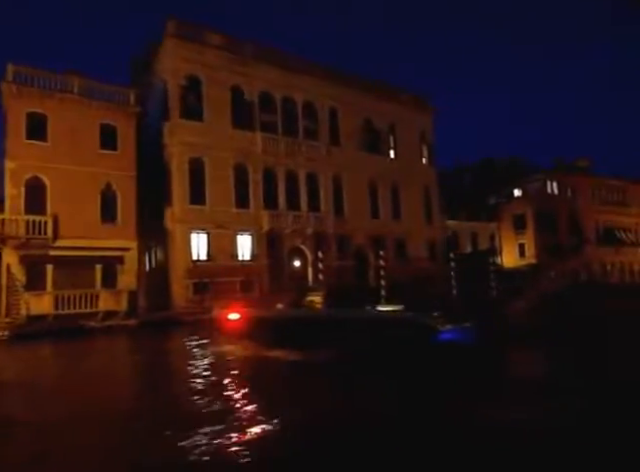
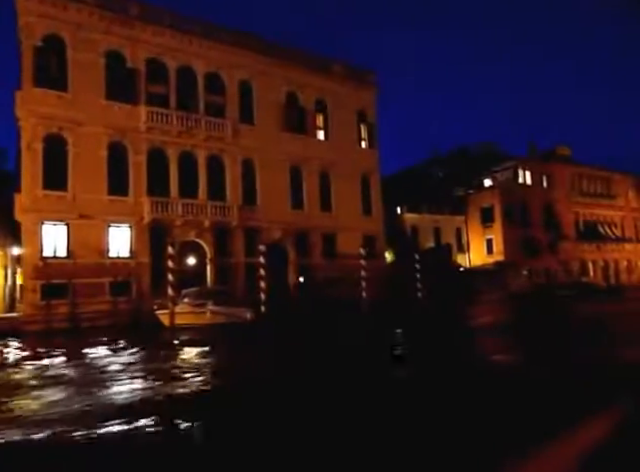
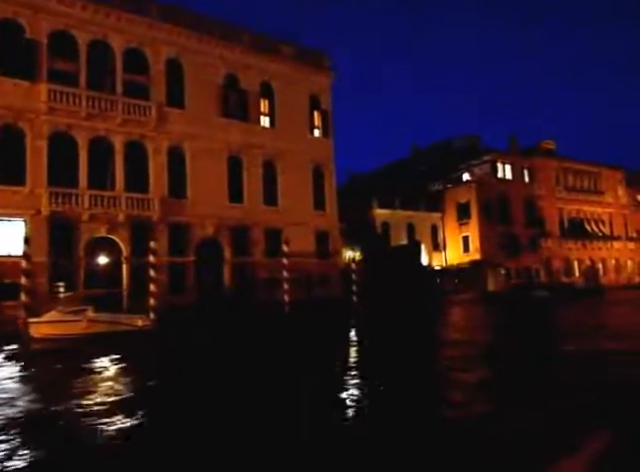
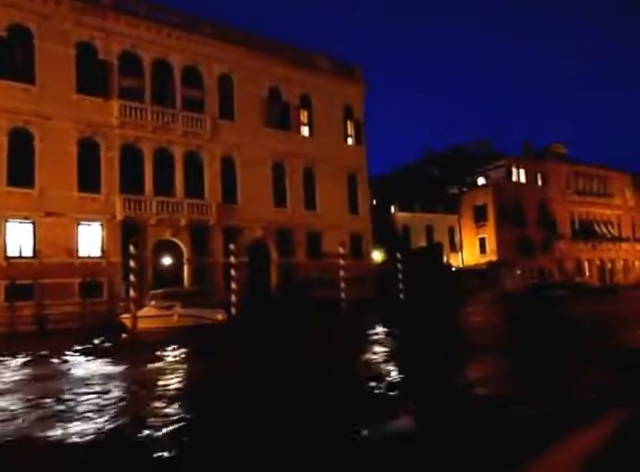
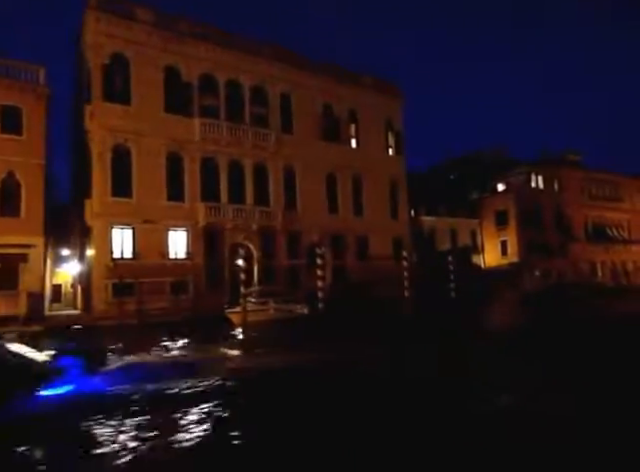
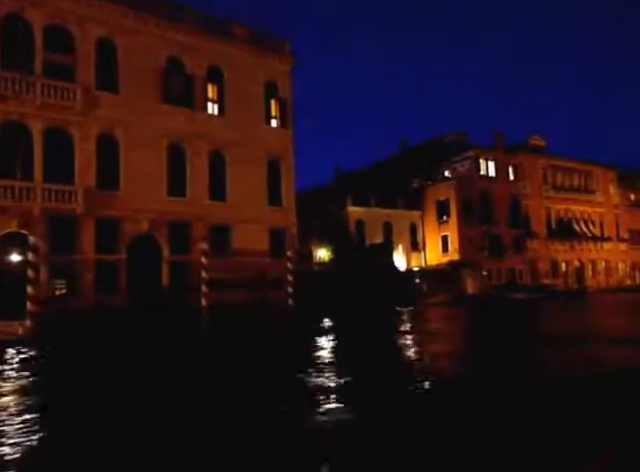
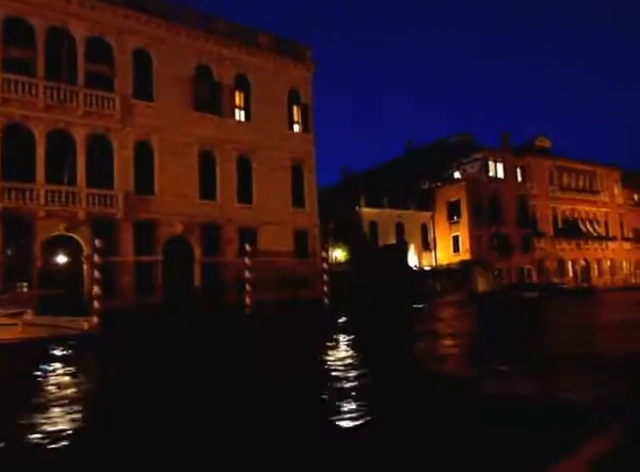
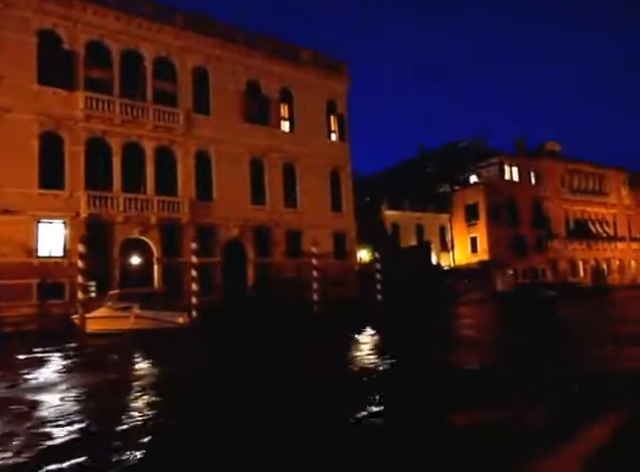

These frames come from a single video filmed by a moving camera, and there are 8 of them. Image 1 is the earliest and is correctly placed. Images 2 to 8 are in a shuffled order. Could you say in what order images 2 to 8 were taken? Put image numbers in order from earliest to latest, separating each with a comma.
5, 2, 4, 8, 3, 7, 6
